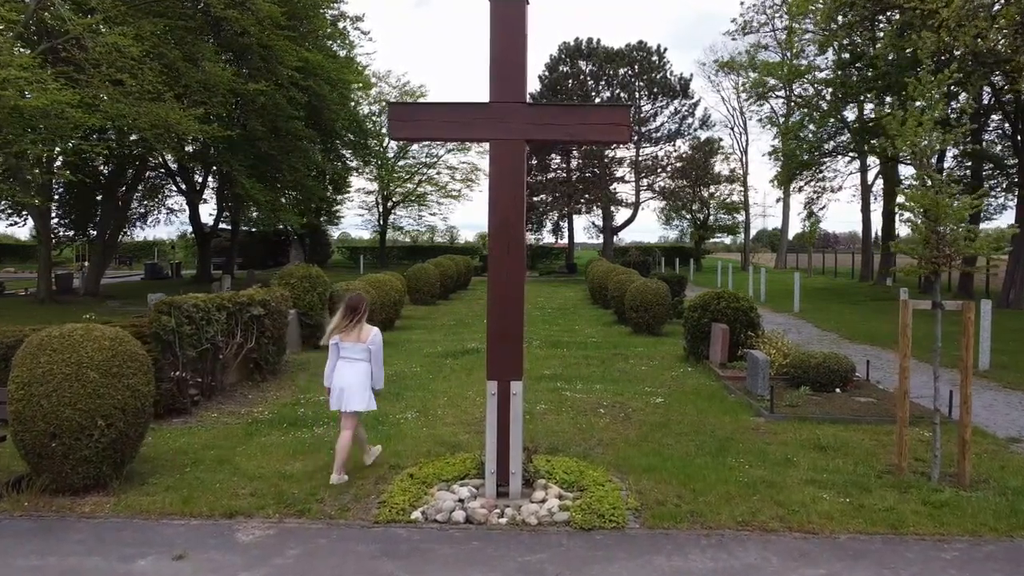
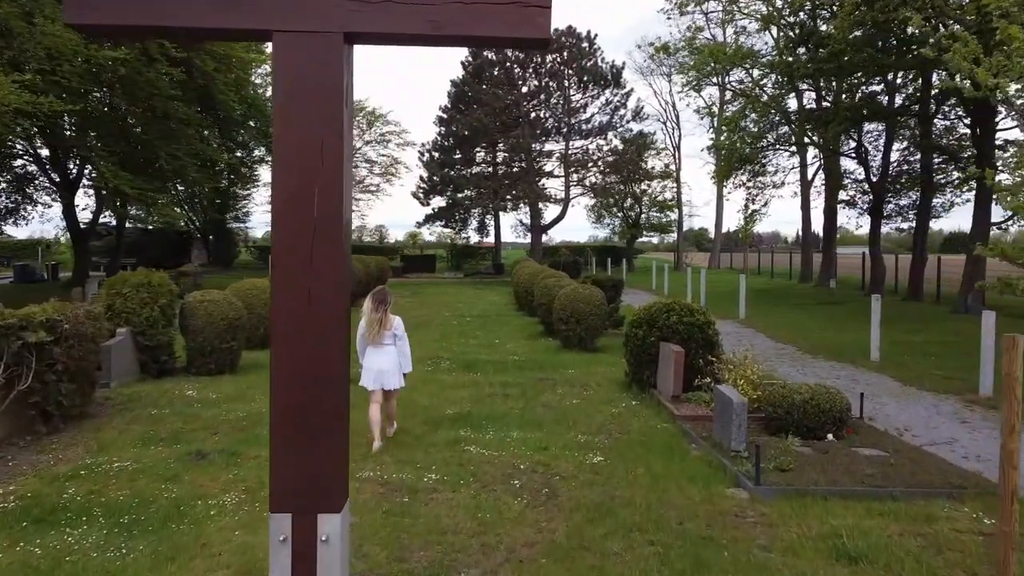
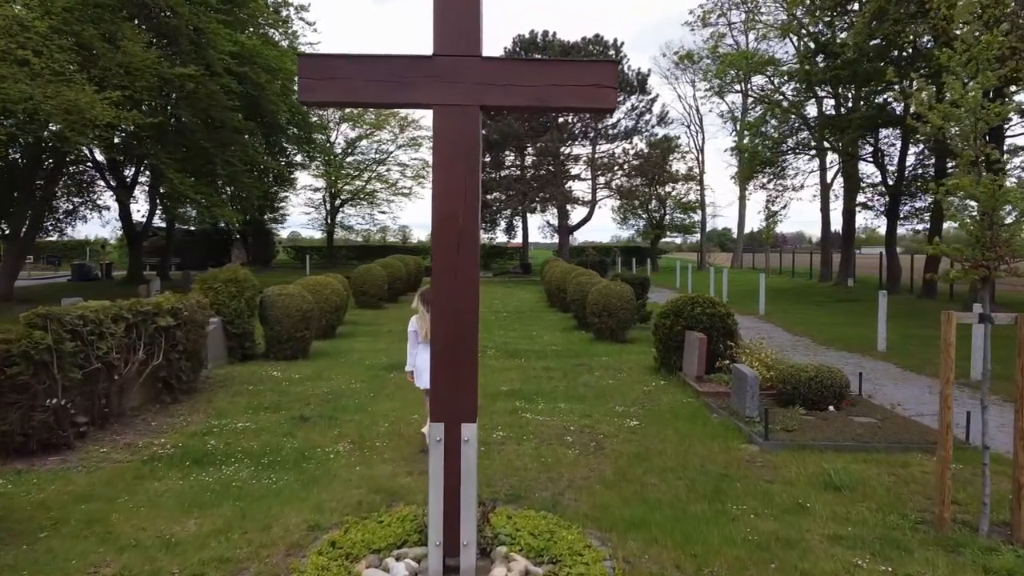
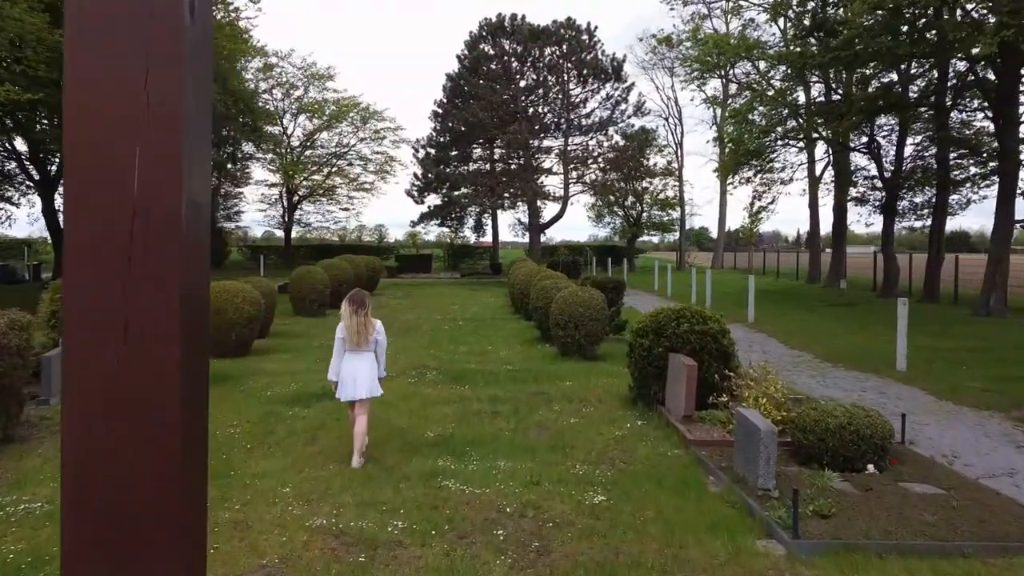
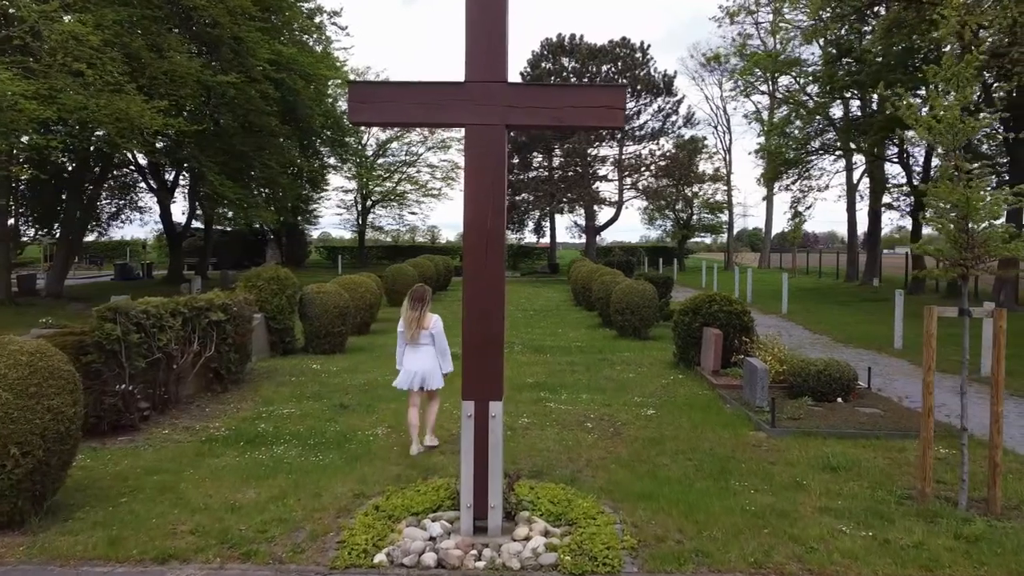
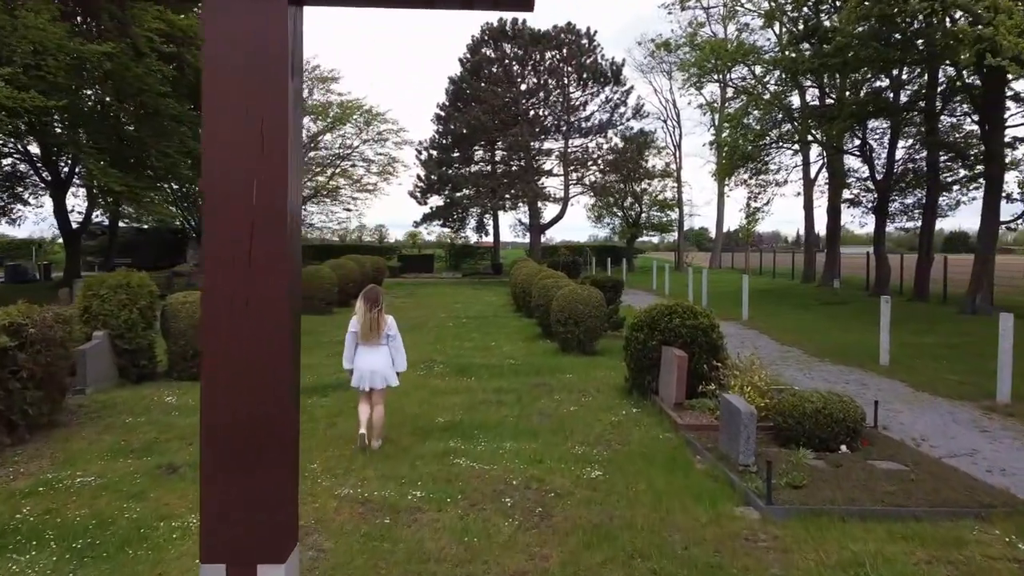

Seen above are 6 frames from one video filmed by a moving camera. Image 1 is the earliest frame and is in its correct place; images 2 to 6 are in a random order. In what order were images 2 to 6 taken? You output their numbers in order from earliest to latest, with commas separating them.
5, 3, 2, 6, 4
